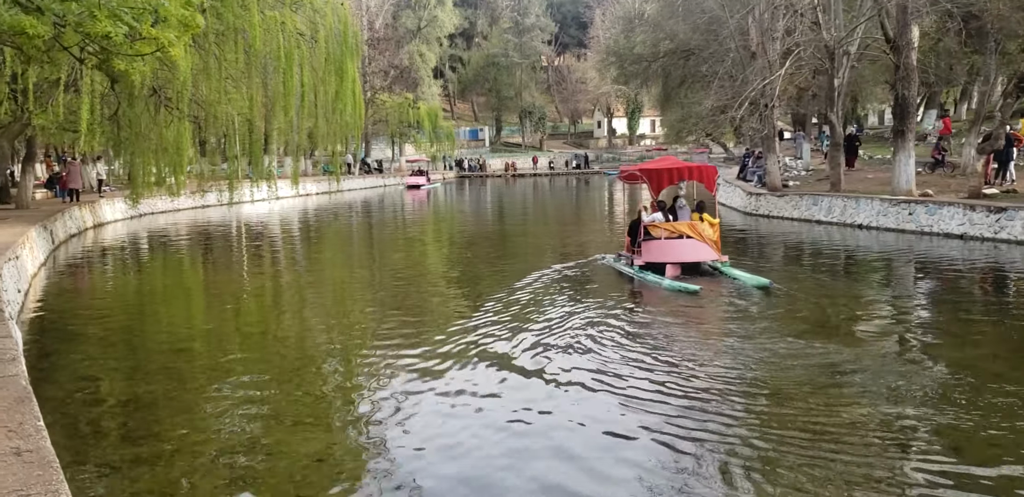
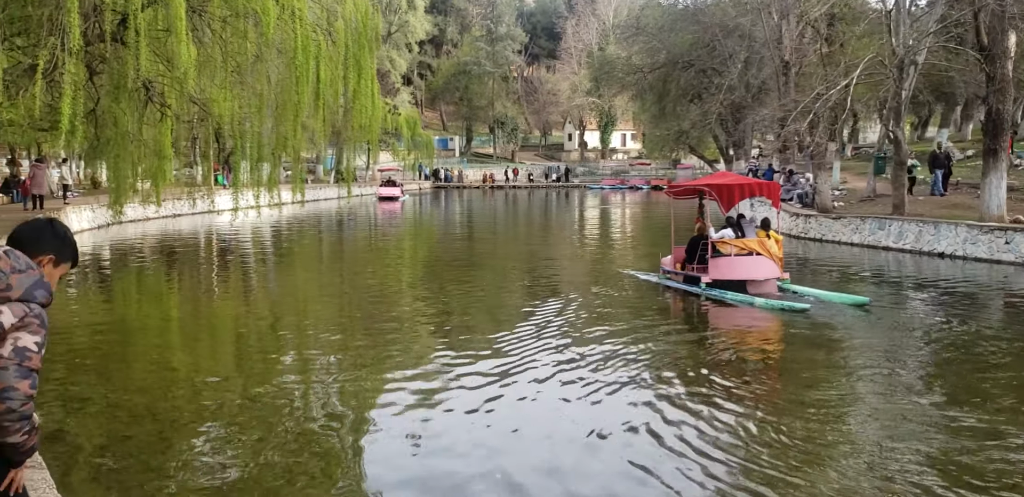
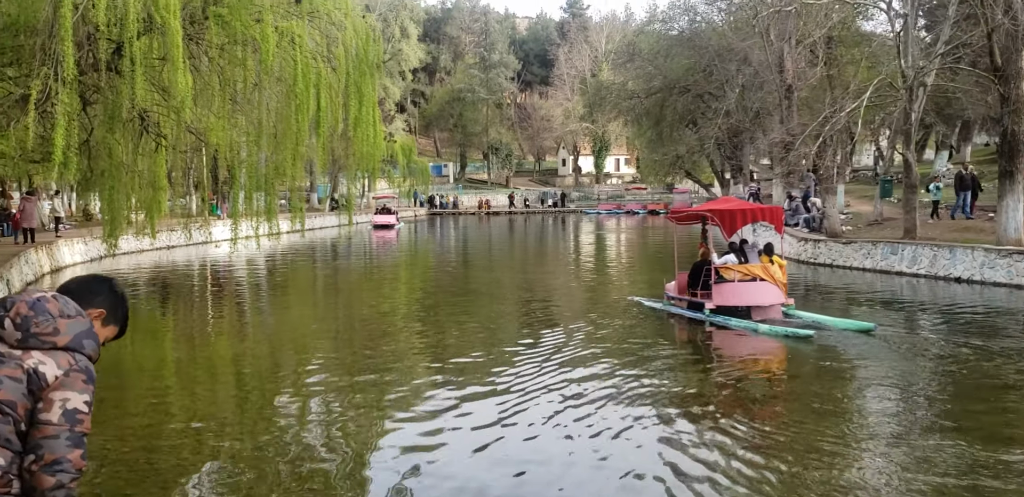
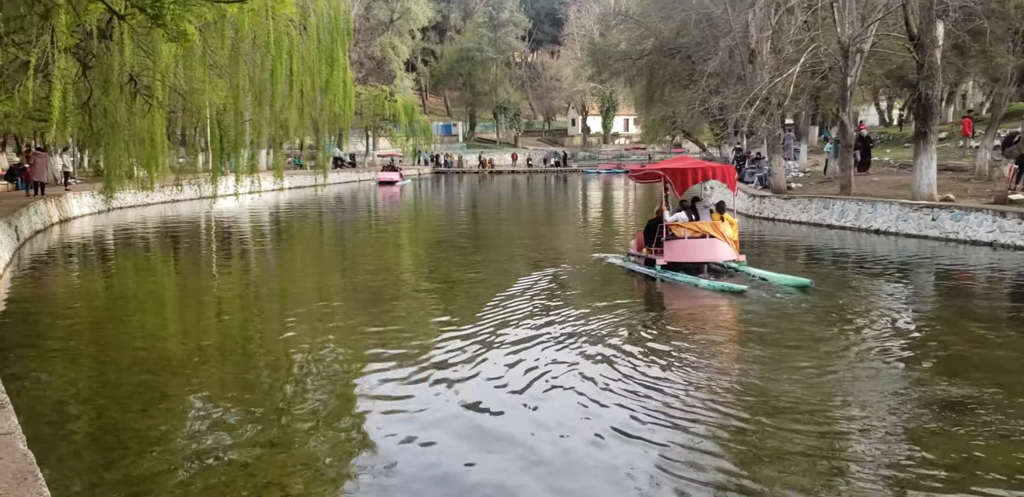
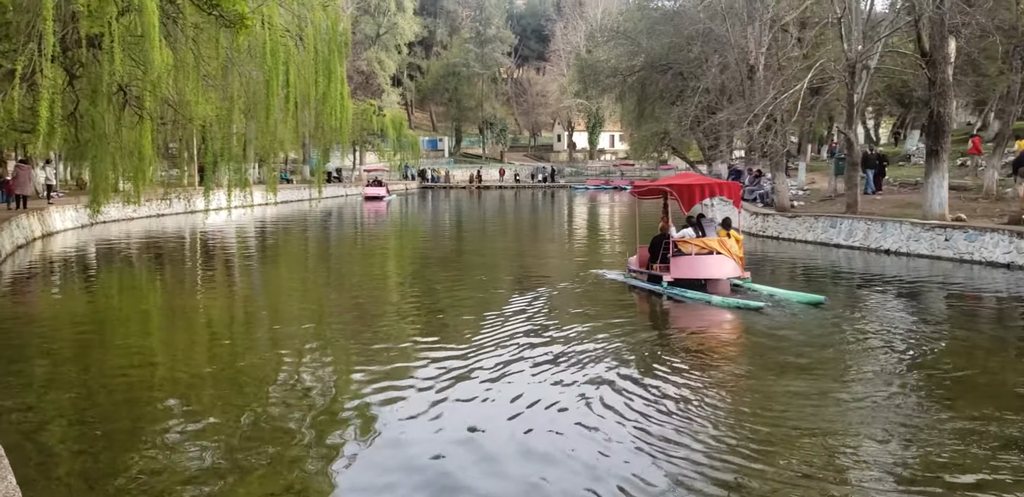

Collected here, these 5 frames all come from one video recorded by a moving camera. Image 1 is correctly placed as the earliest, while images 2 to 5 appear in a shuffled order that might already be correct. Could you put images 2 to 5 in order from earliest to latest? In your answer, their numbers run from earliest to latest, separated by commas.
4, 5, 2, 3
